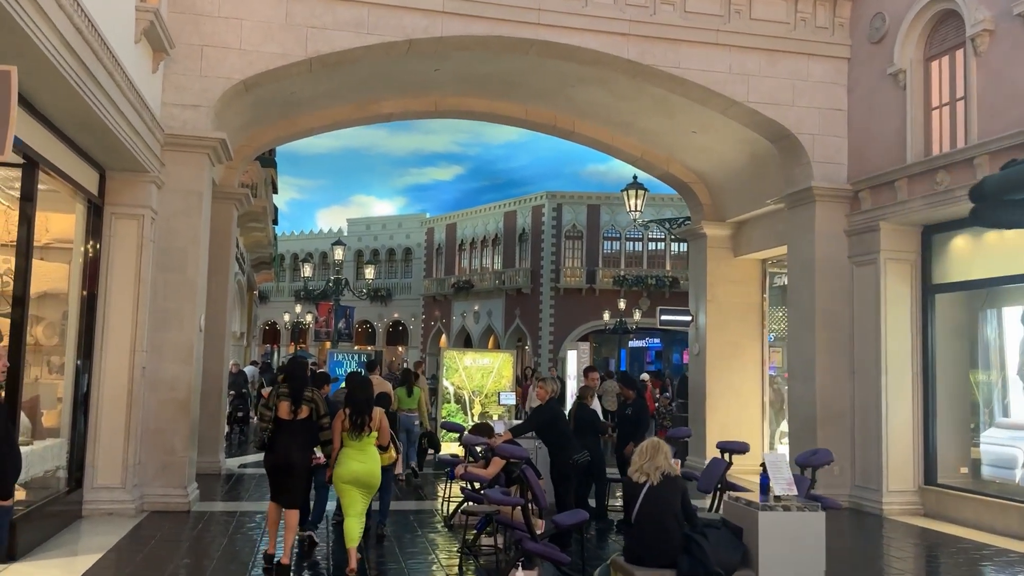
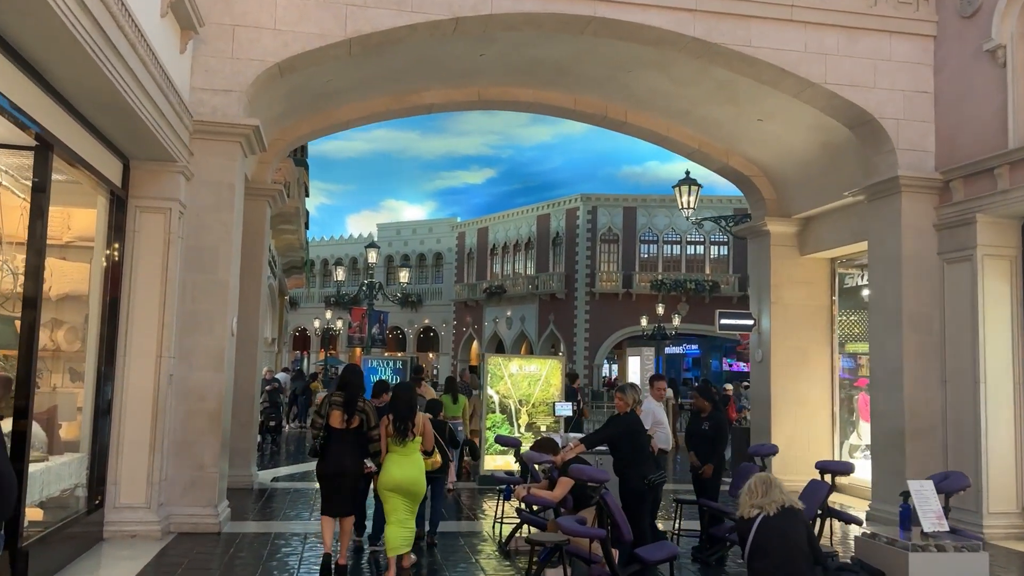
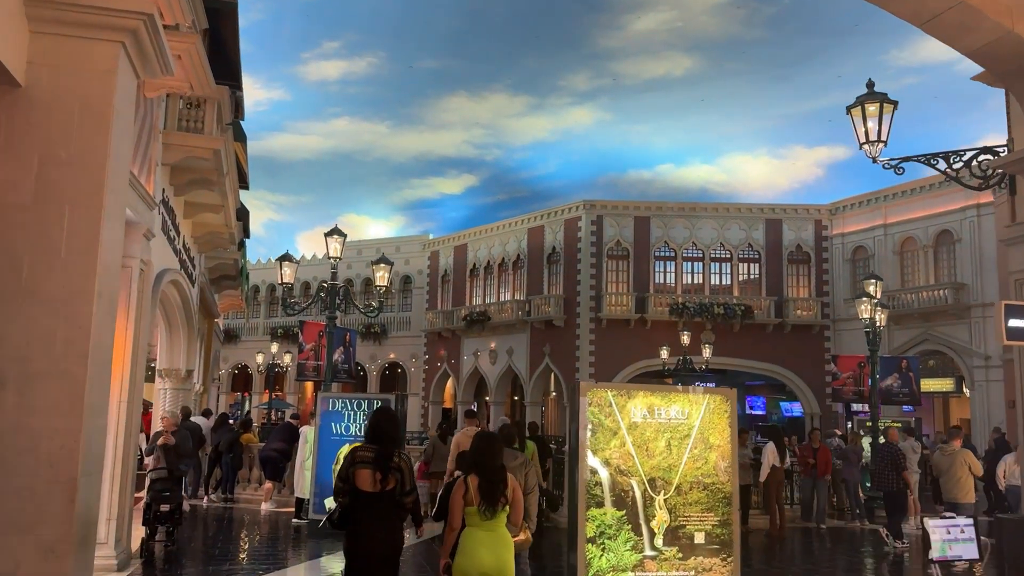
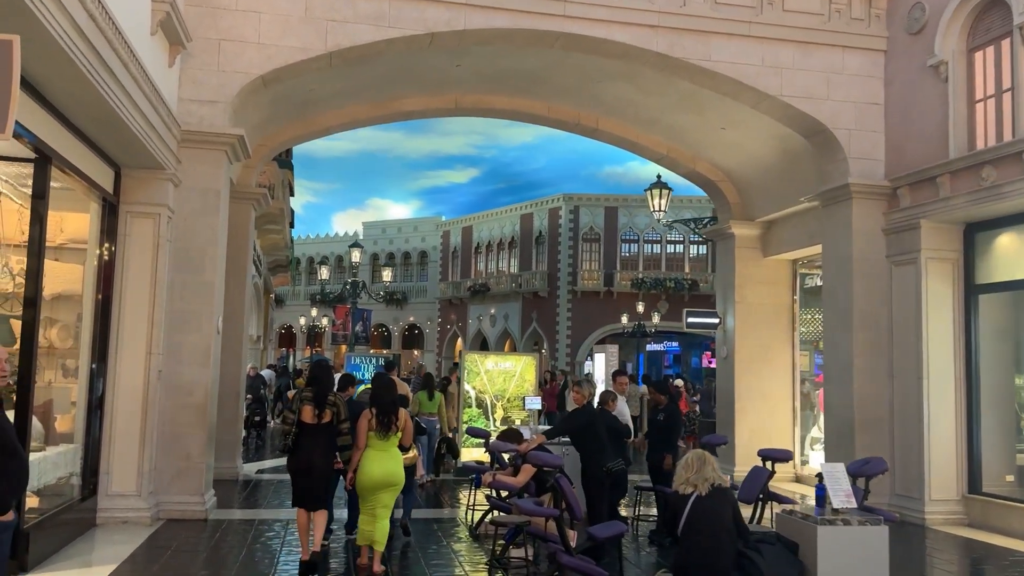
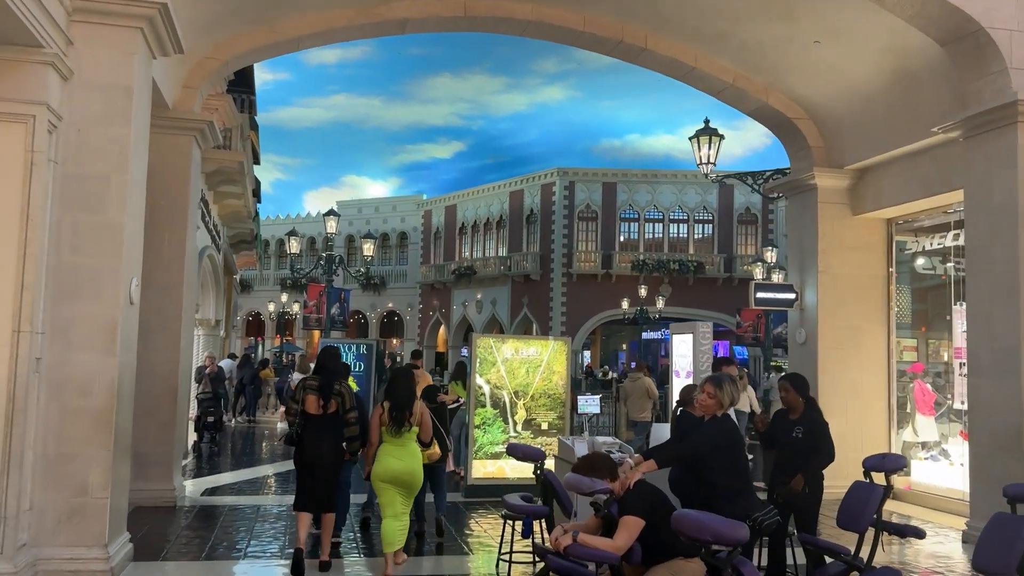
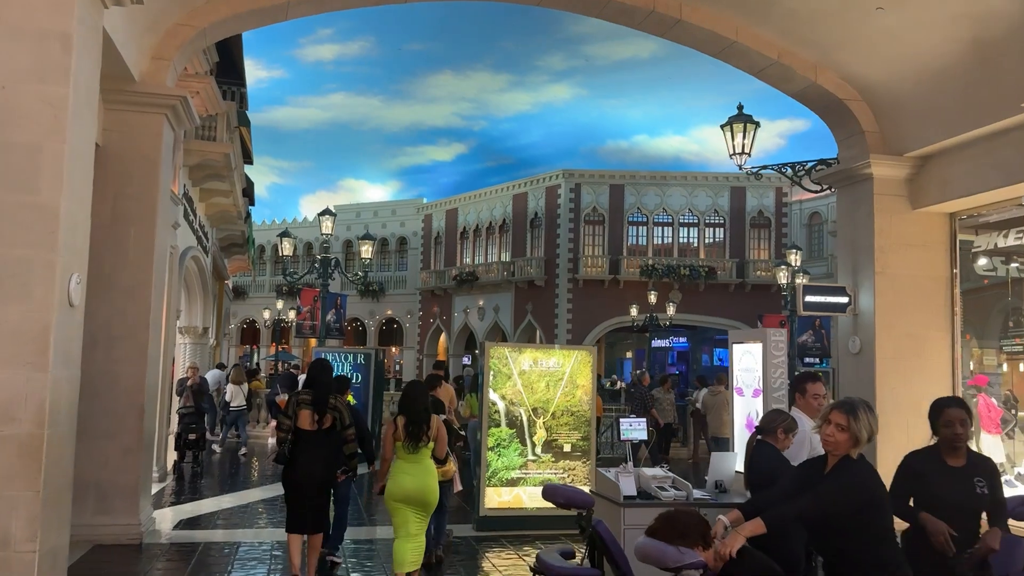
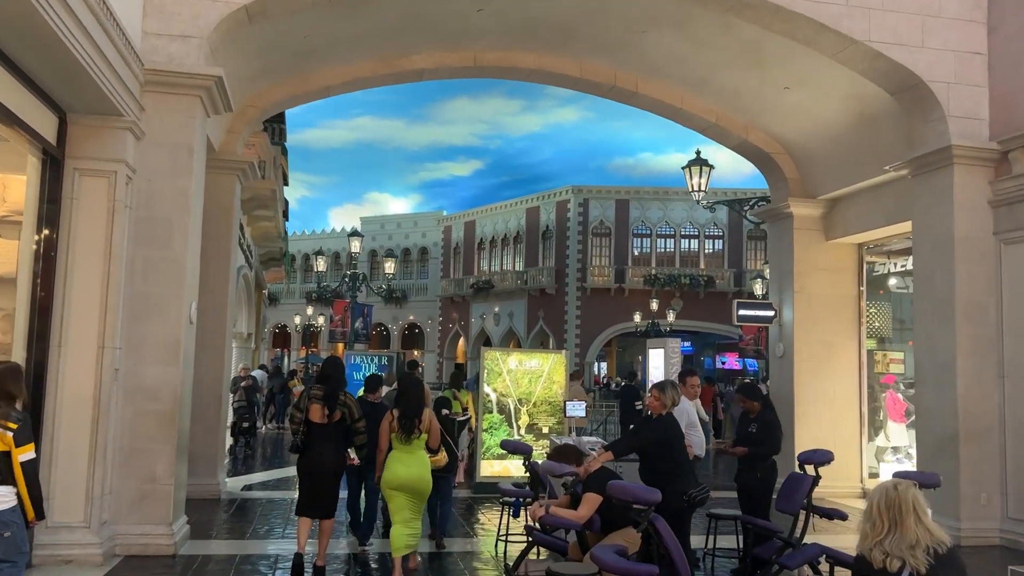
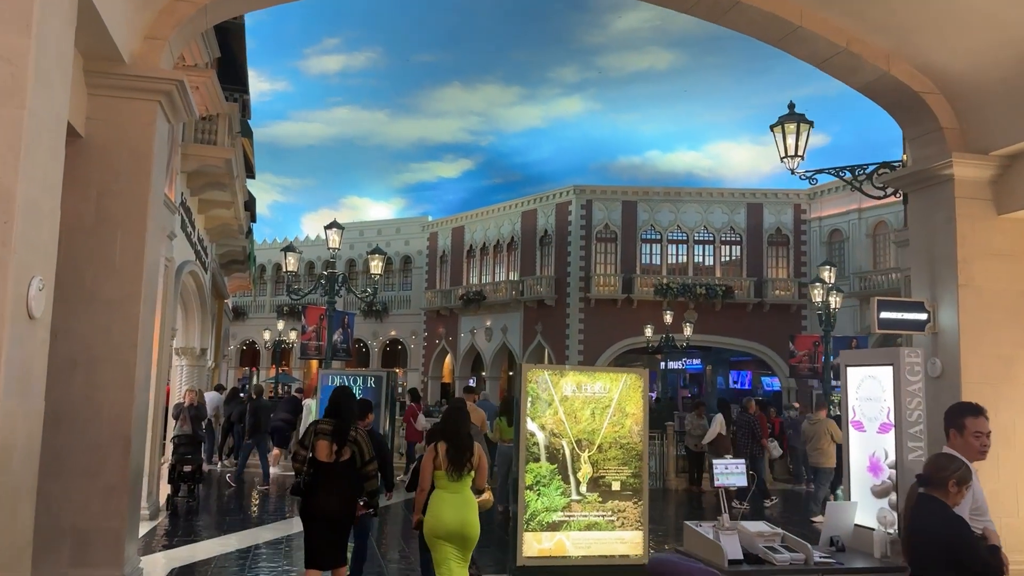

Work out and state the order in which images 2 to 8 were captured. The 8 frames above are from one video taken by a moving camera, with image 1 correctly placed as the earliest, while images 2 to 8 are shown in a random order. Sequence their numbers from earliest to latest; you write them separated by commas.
4, 2, 7, 5, 6, 8, 3
